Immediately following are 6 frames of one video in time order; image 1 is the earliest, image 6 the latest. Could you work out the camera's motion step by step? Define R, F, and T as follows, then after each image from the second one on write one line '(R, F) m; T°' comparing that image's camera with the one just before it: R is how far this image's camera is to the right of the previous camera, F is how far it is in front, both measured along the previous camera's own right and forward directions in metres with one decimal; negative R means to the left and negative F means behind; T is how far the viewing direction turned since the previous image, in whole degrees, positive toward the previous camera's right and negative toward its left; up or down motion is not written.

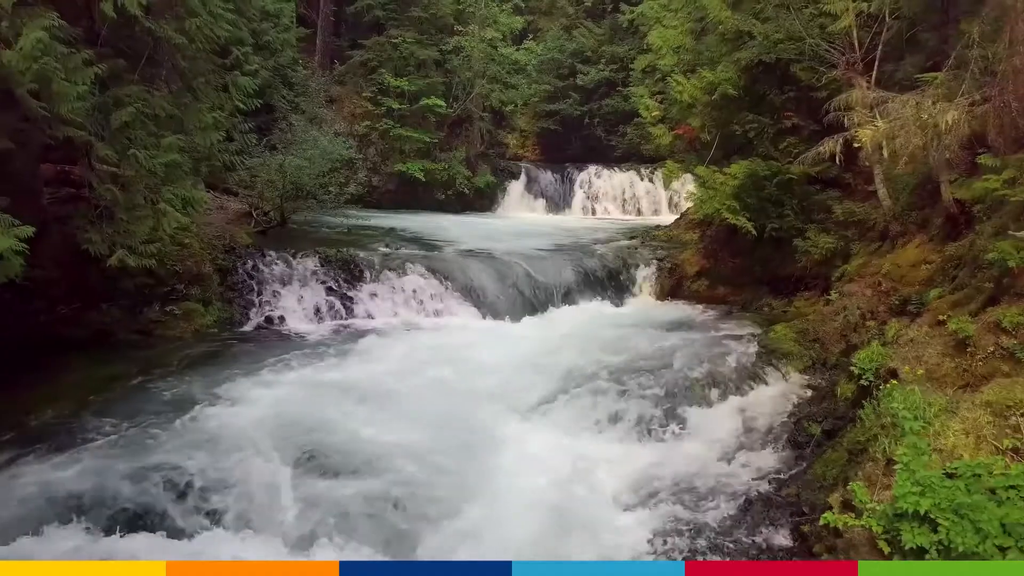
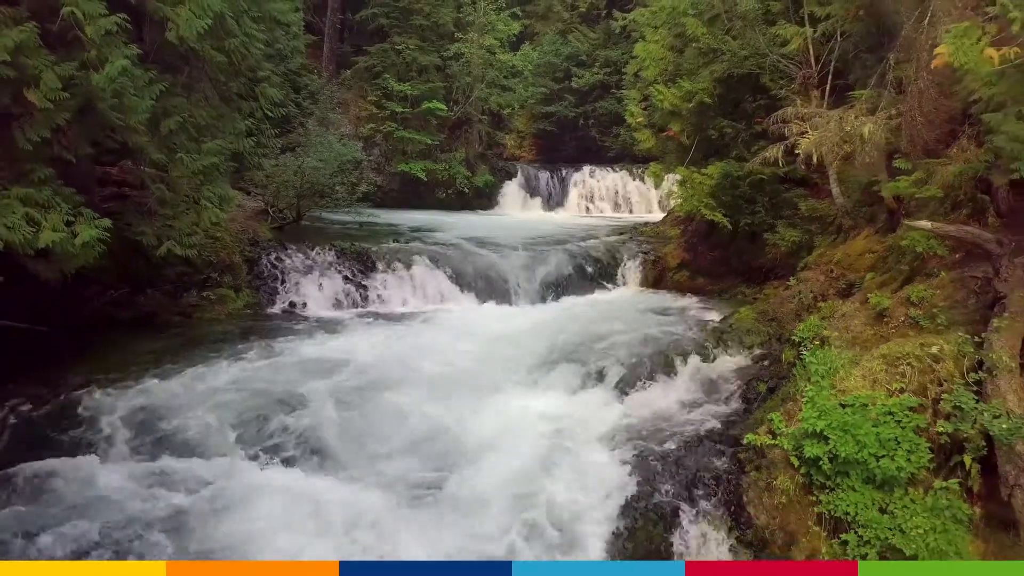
(0.0, -0.9) m; 0°
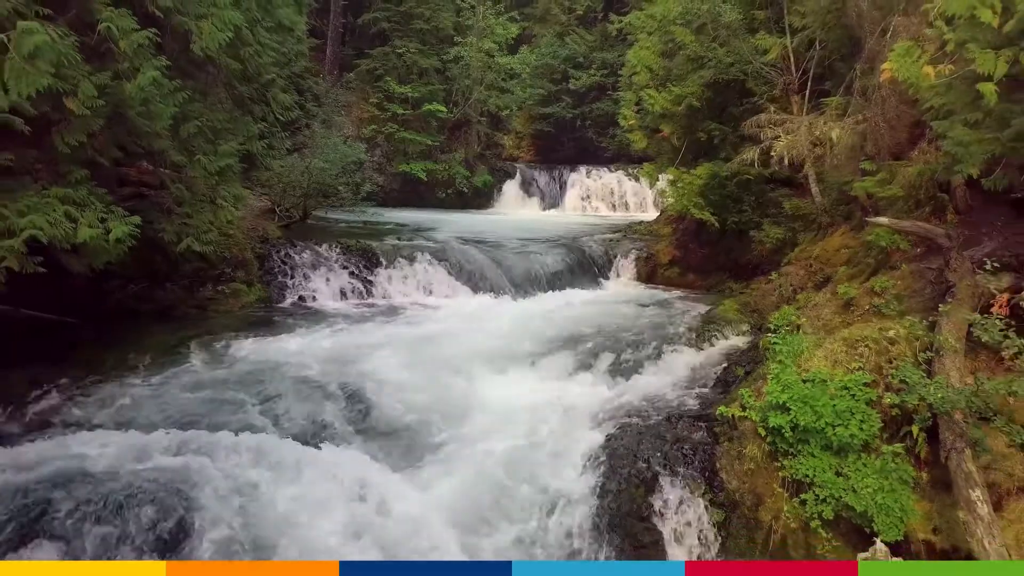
(0.0, -0.5) m; 0°
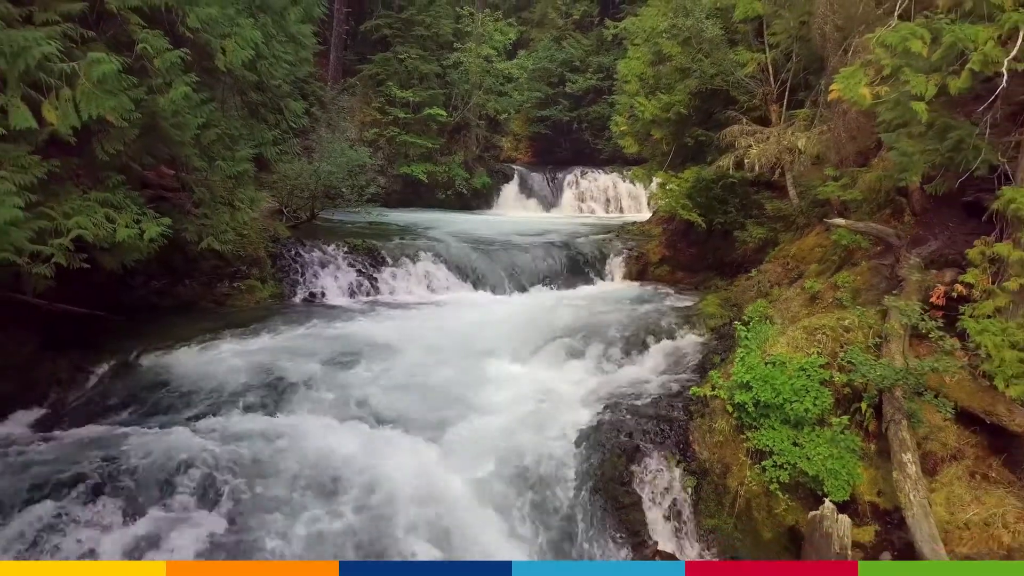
(0.0, -0.6) m; 0°
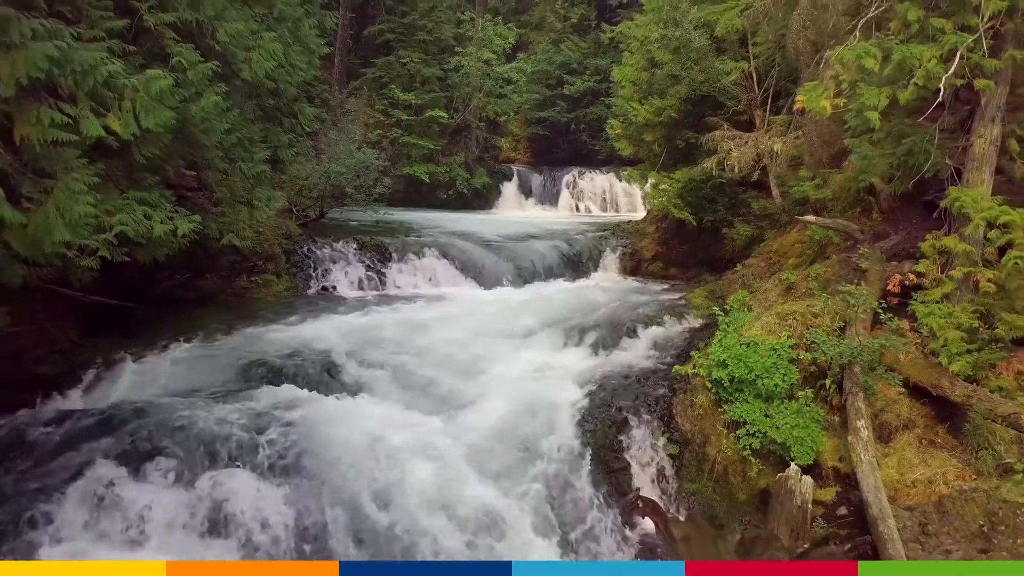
(0.0, -0.6) m; 0°
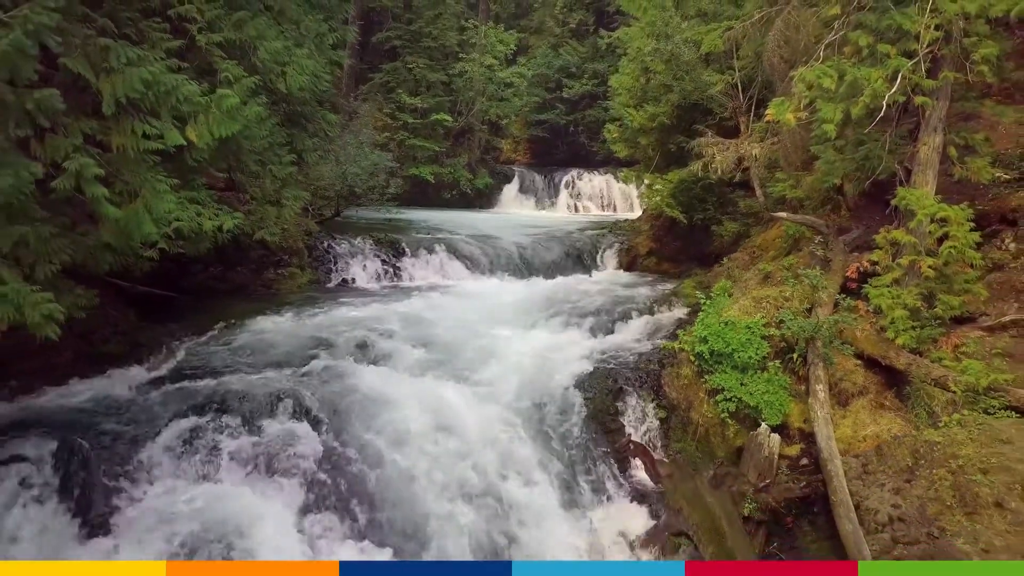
(-0.1, -0.9) m; 0°
